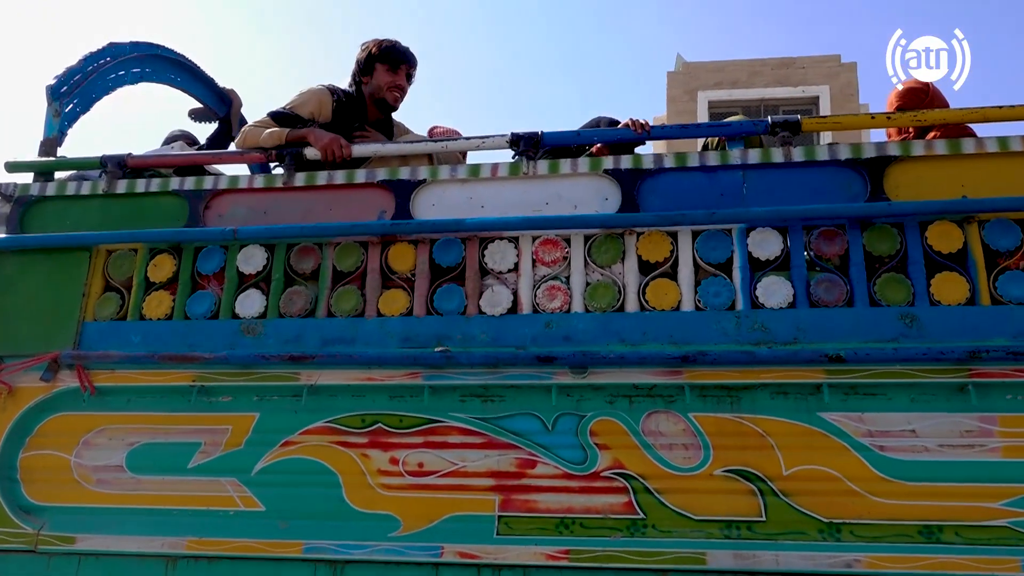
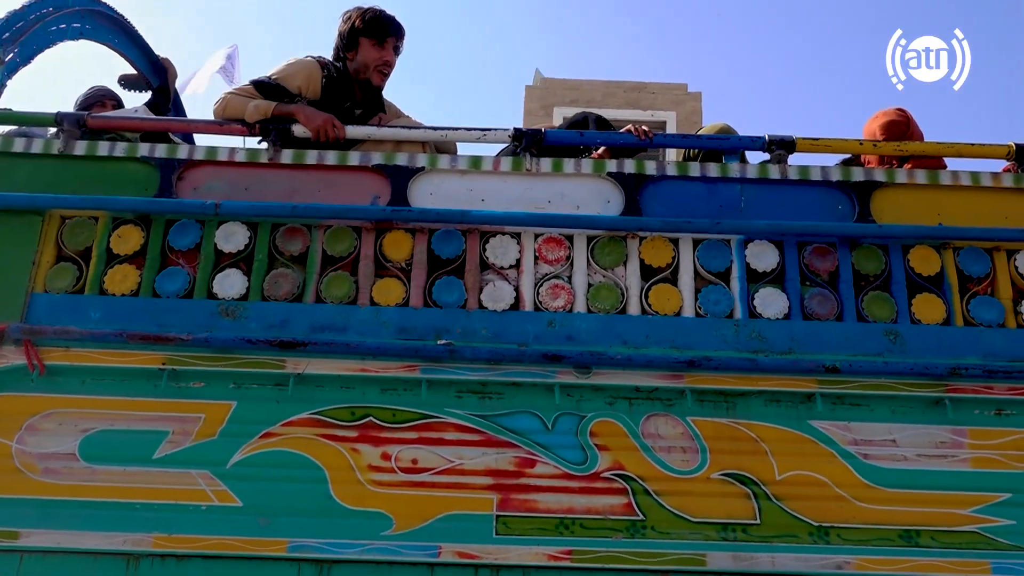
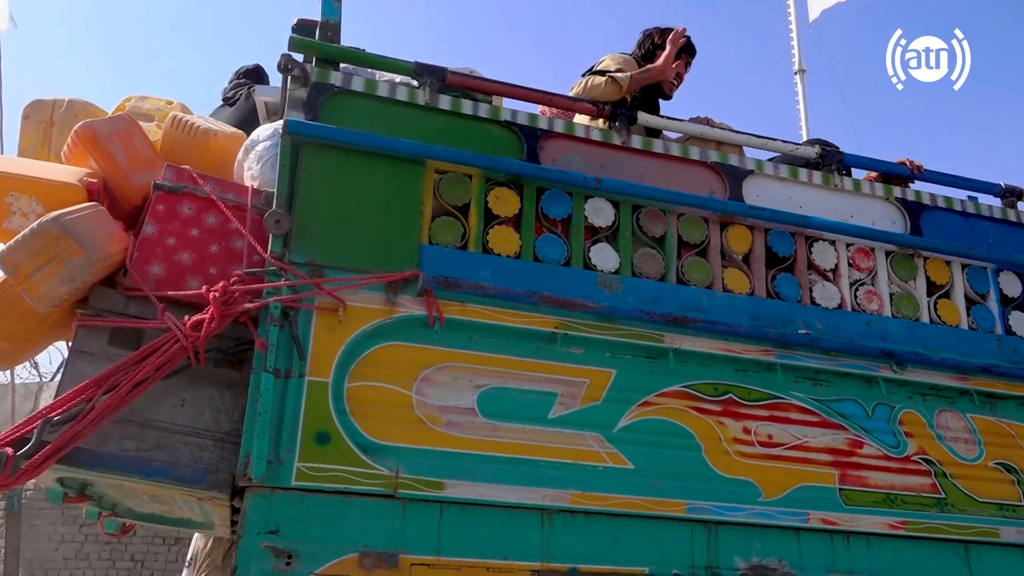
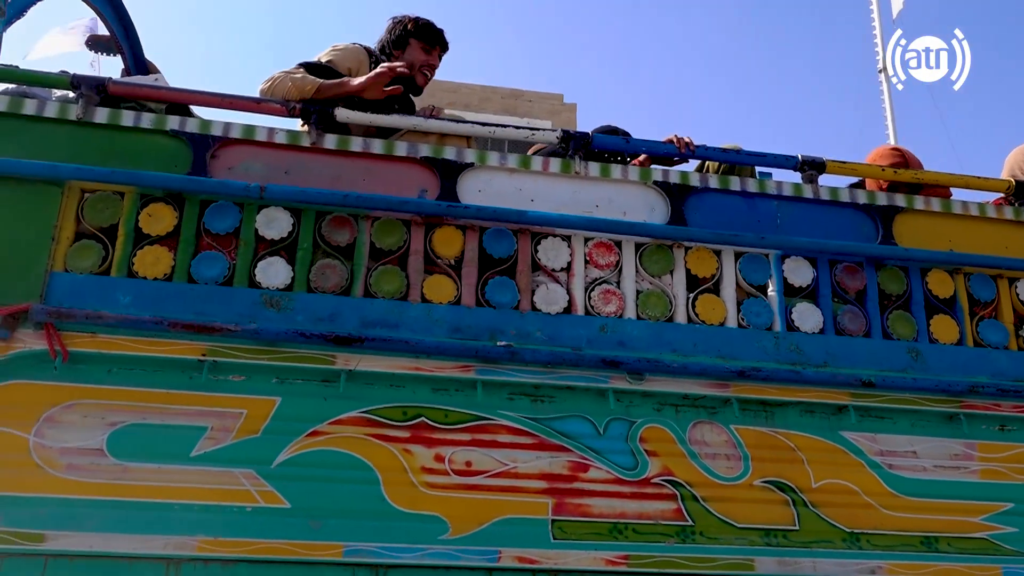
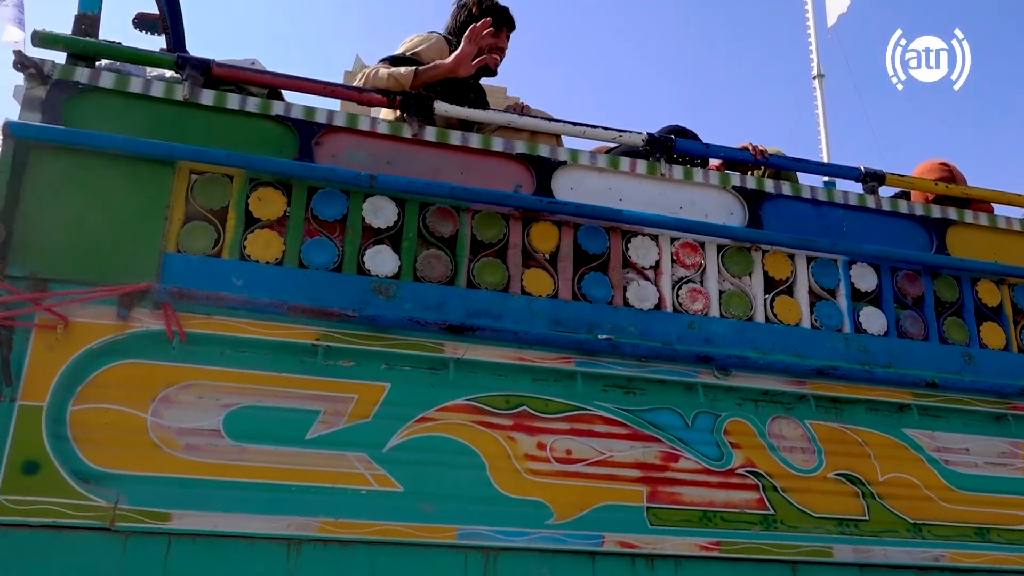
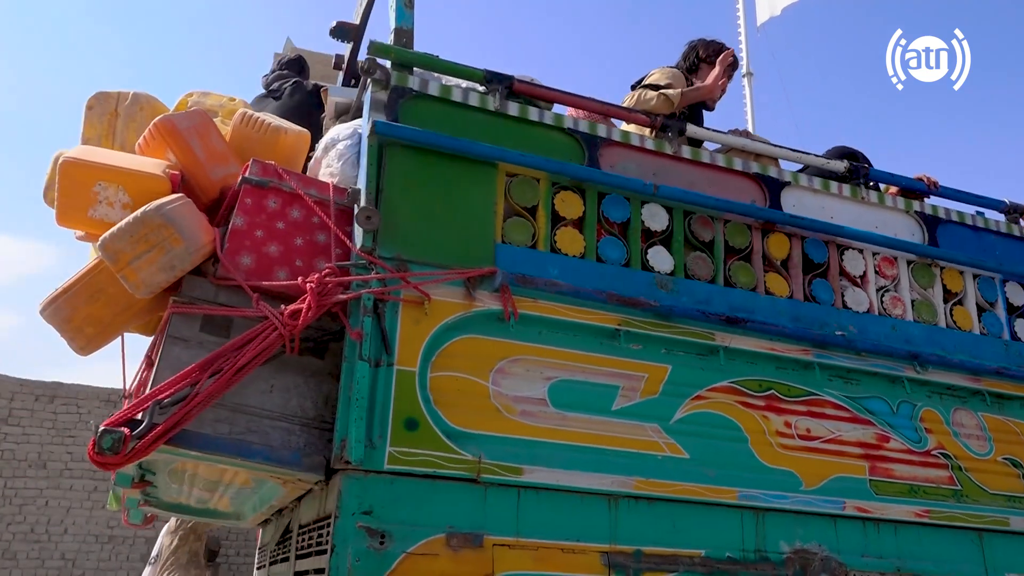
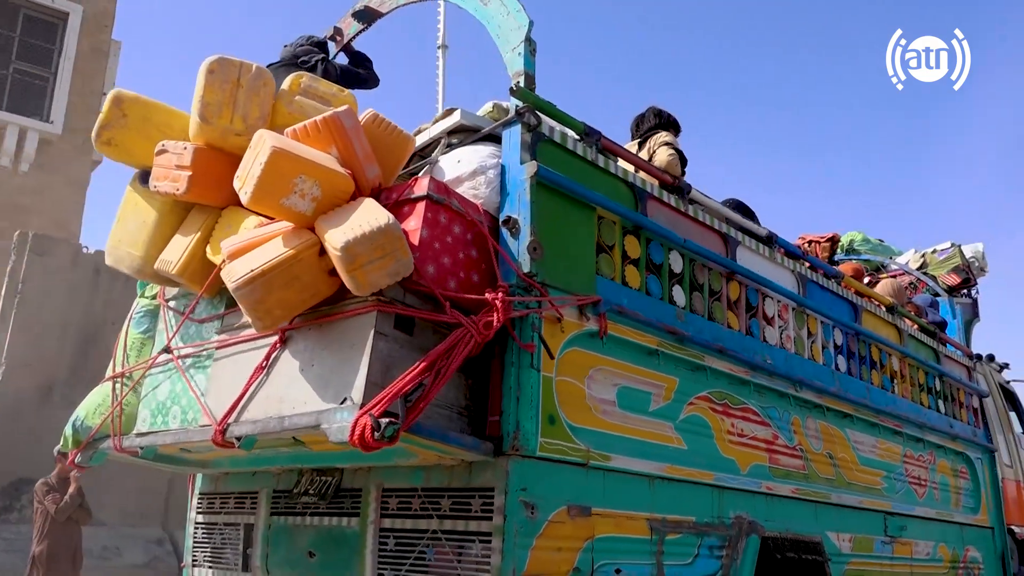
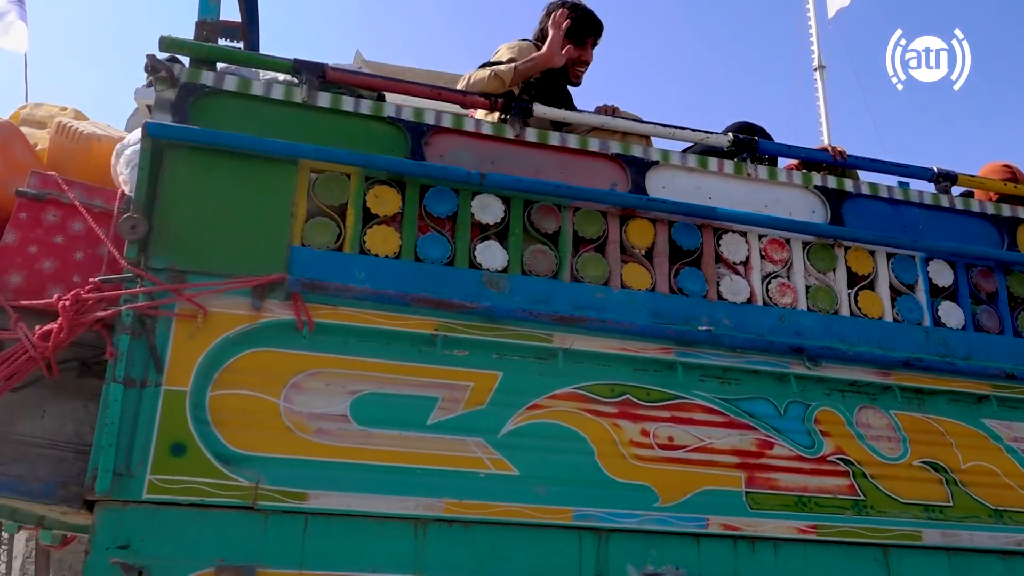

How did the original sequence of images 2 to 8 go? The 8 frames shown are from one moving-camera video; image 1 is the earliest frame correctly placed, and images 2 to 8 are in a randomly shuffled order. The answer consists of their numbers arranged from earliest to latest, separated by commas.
2, 4, 5, 8, 3, 6, 7
